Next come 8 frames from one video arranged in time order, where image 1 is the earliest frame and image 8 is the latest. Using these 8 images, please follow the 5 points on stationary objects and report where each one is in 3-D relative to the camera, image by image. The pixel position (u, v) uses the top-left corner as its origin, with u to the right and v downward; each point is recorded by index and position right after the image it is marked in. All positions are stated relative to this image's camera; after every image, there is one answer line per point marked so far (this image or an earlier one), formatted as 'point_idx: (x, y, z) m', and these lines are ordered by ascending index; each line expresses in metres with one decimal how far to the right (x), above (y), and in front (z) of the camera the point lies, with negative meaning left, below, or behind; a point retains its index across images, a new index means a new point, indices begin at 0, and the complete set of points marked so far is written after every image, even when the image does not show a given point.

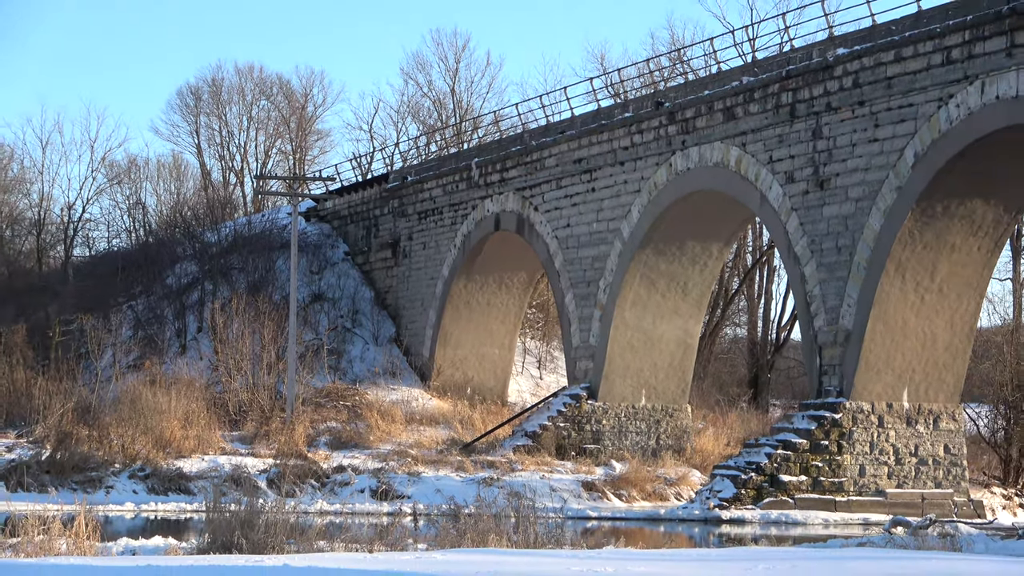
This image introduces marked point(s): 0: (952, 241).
0: (+5.1, +0.5, +12.4) m
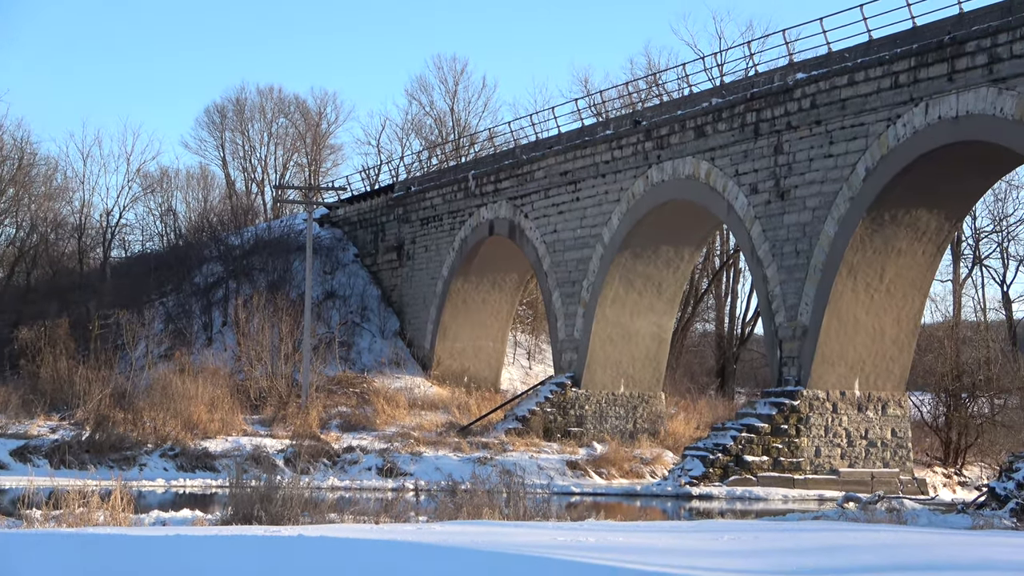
0: (+5.0, +0.5, +13.8) m
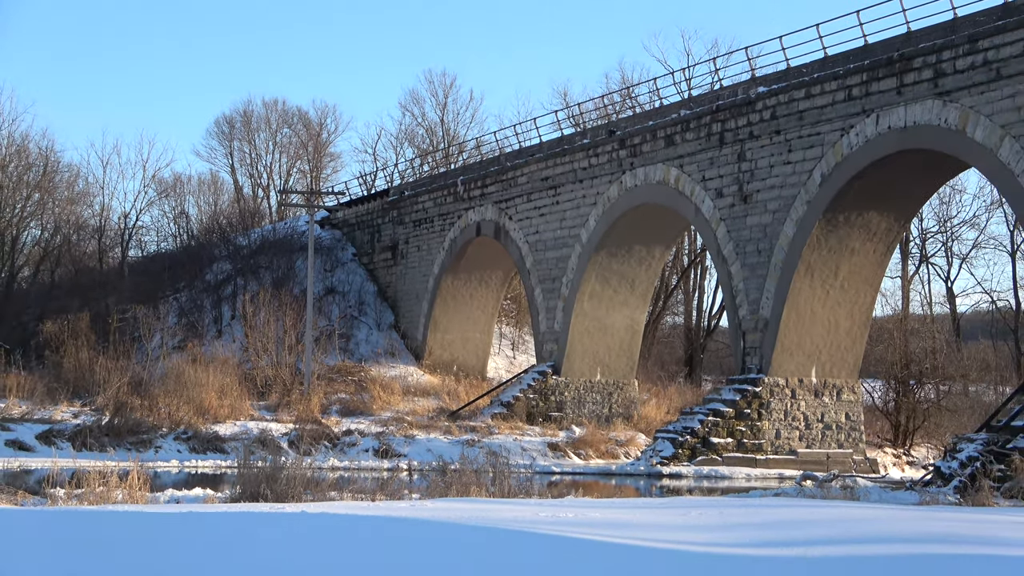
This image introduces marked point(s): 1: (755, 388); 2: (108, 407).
0: (+4.8, +0.6, +15.0) m
1: (+3.4, -1.4, +15.1) m
2: (-5.9, -1.7, +15.4) m
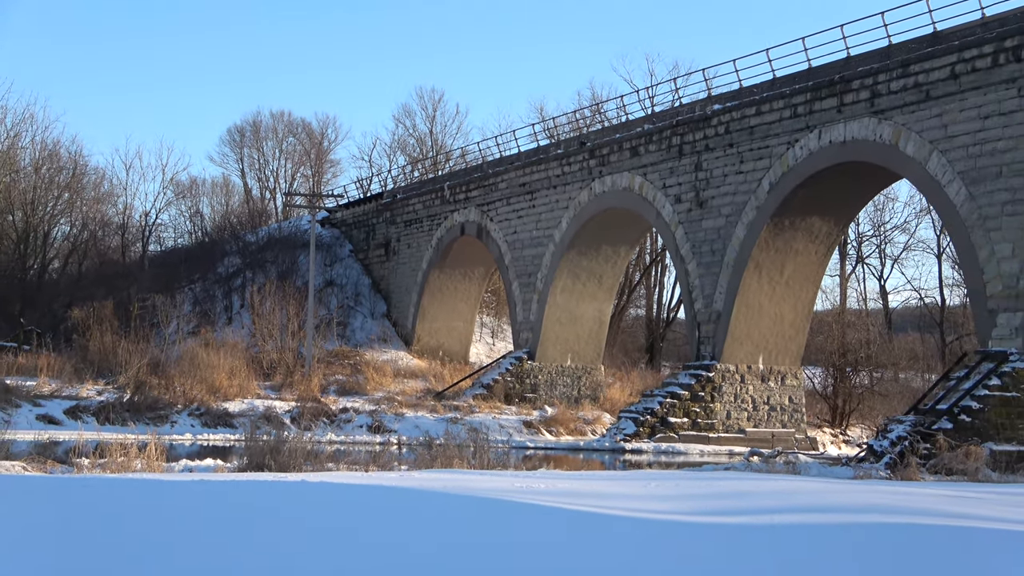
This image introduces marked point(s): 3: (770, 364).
0: (+4.5, +0.6, +16.8) m
1: (+3.1, -1.4, +16.8) m
2: (-6.2, -1.6, +17.2) m
3: (+4.2, -1.2, +17.3) m
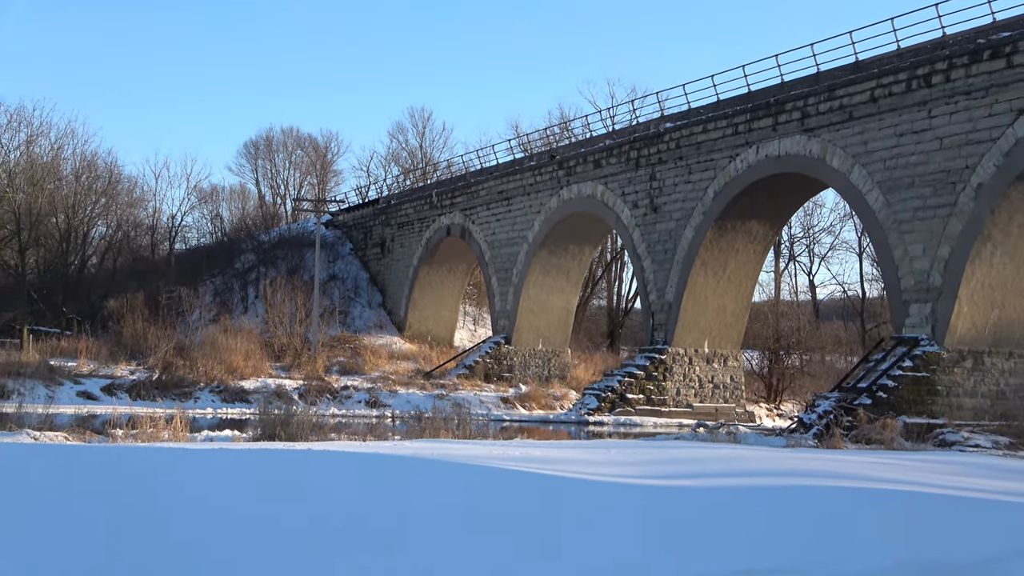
0: (+4.1, +0.8, +19.4) m
1: (+2.7, -1.2, +19.4) m
2: (-6.6, -1.4, +19.7) m
3: (+3.8, -1.1, +19.9) m
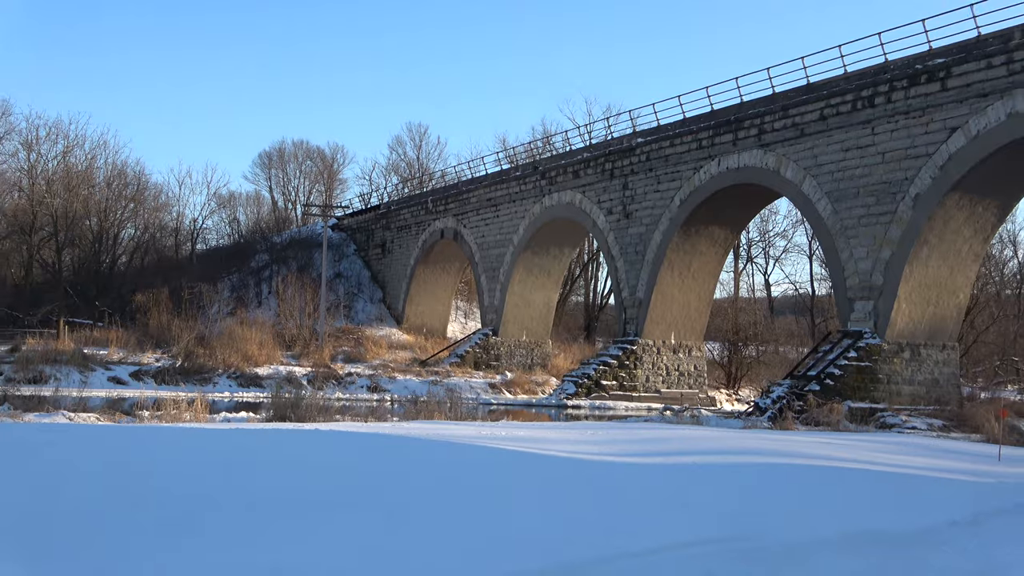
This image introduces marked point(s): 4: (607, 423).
0: (+3.8, +0.8, +21.6) m
1: (+2.5, -1.2, +21.6) m
2: (-6.8, -1.4, +21.9) m
3: (+3.5, -1.1, +22.1) m
4: (+1.7, -2.5, +19.5) m
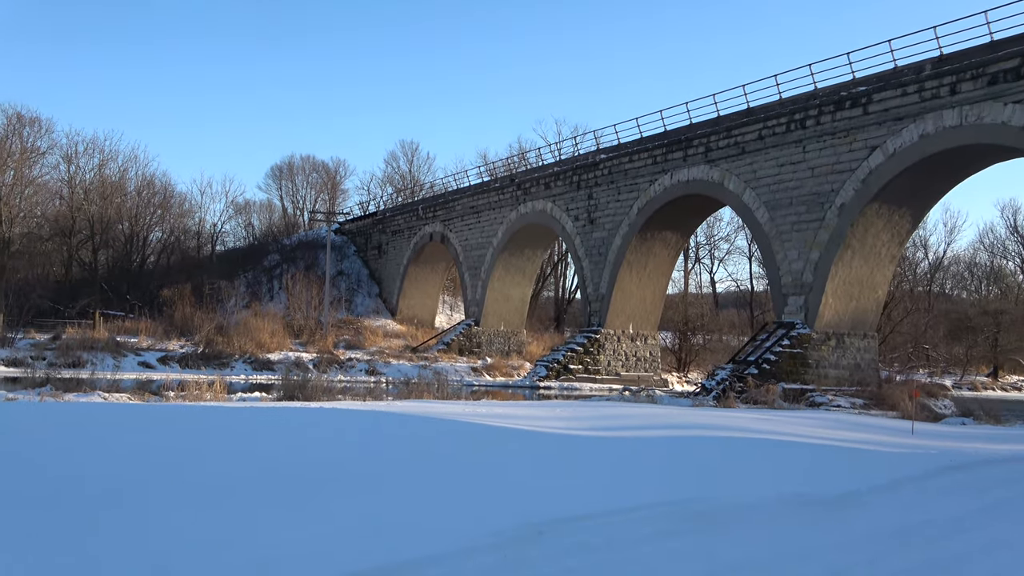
0: (+3.4, +0.9, +24.9) m
1: (+2.0, -1.1, +24.9) m
2: (-7.3, -1.3, +25.0) m
3: (+3.0, -1.0, +25.4) m
4: (+1.3, -2.4, +22.8) m
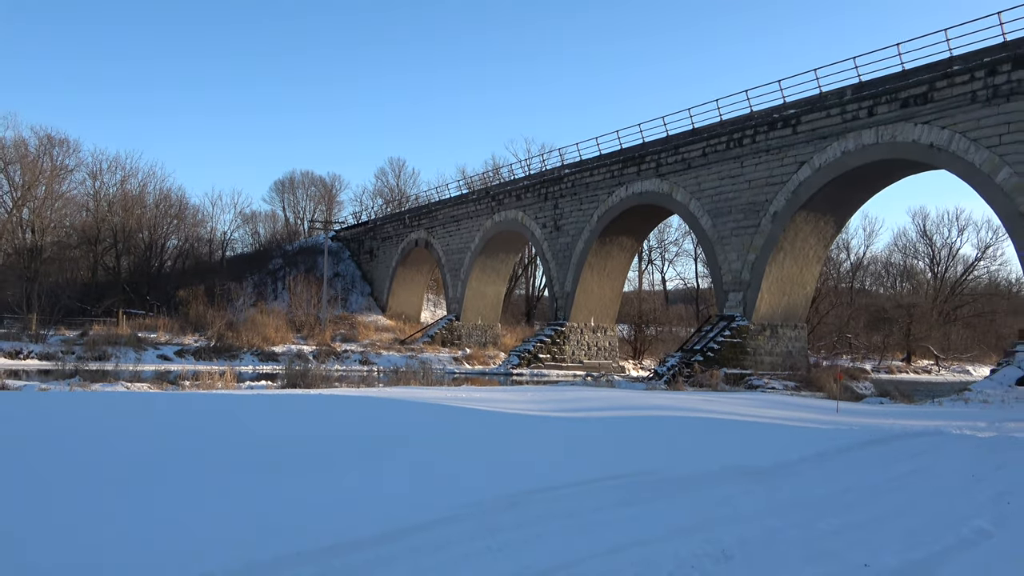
0: (+2.7, +0.9, +28.4) m
1: (+1.3, -1.1, +28.4) m
2: (-8.0, -1.3, +28.2) m
3: (+2.4, -1.0, +28.9) m
4: (+0.7, -2.4, +26.2) m
